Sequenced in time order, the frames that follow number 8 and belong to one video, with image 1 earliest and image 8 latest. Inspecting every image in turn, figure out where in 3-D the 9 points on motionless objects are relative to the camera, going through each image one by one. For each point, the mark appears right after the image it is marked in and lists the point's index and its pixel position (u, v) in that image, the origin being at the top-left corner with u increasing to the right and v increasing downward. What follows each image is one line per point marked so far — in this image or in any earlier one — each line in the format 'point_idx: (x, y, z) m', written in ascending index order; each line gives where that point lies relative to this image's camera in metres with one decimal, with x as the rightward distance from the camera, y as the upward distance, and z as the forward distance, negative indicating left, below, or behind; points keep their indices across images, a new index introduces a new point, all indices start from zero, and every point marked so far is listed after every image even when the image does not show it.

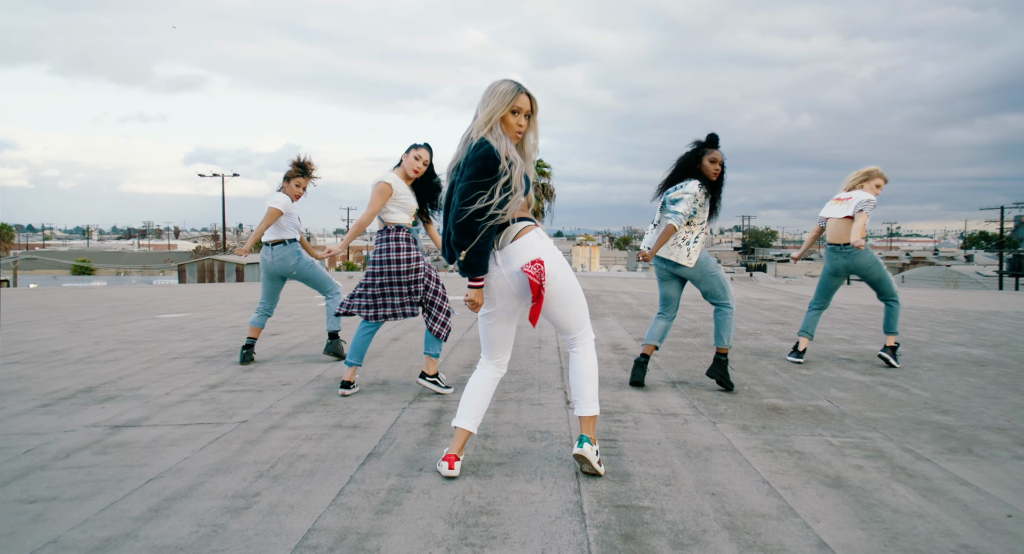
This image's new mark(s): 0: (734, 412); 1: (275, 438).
0: (+1.4, -0.9, +3.8) m
1: (-1.3, -0.9, +3.3) m
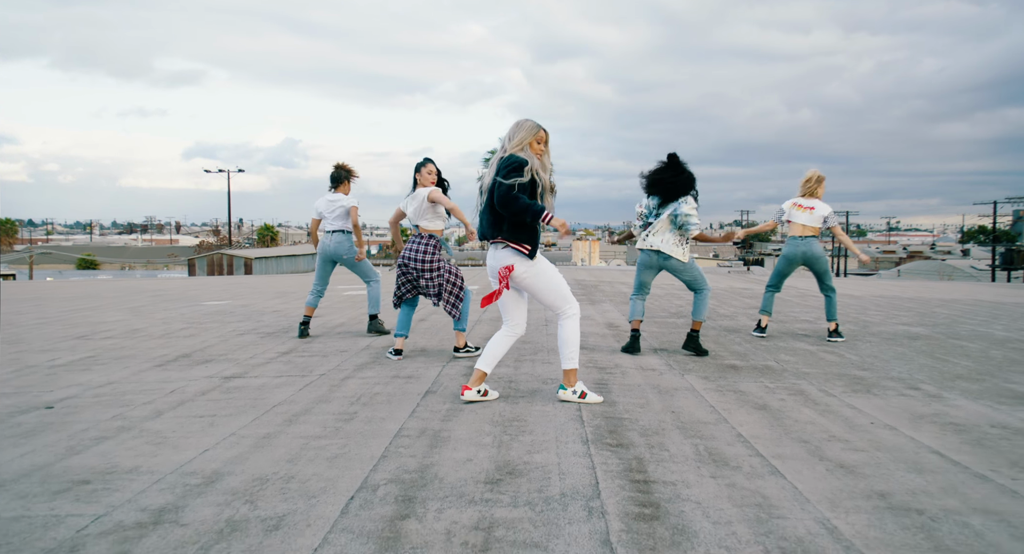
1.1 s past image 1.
0: (+1.5, -0.7, +4.9) m
1: (-1.2, -0.8, +4.4) m
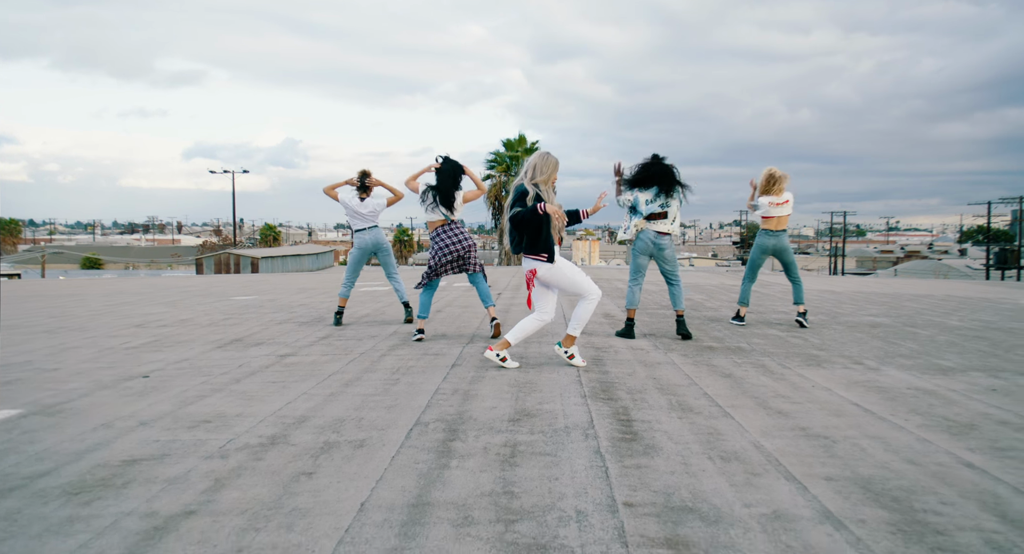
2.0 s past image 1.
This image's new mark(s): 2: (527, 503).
0: (+1.6, -0.7, +5.7) m
1: (-1.1, -0.7, +5.2) m
2: (+0.1, -0.9, +2.3) m
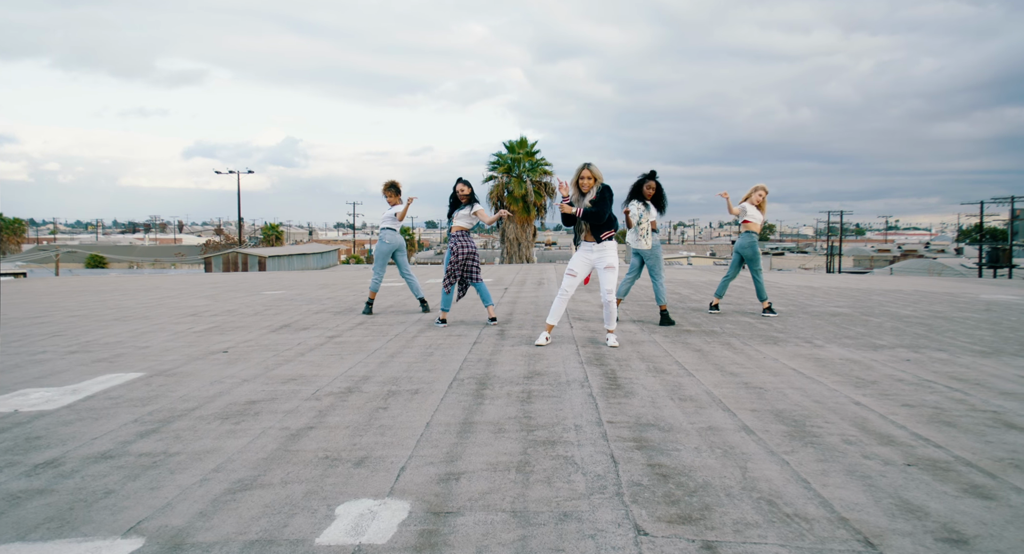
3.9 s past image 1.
0: (+1.7, -0.6, +6.8) m
1: (-1.0, -0.7, +6.3) m
2: (+0.2, -0.8, +3.4) m
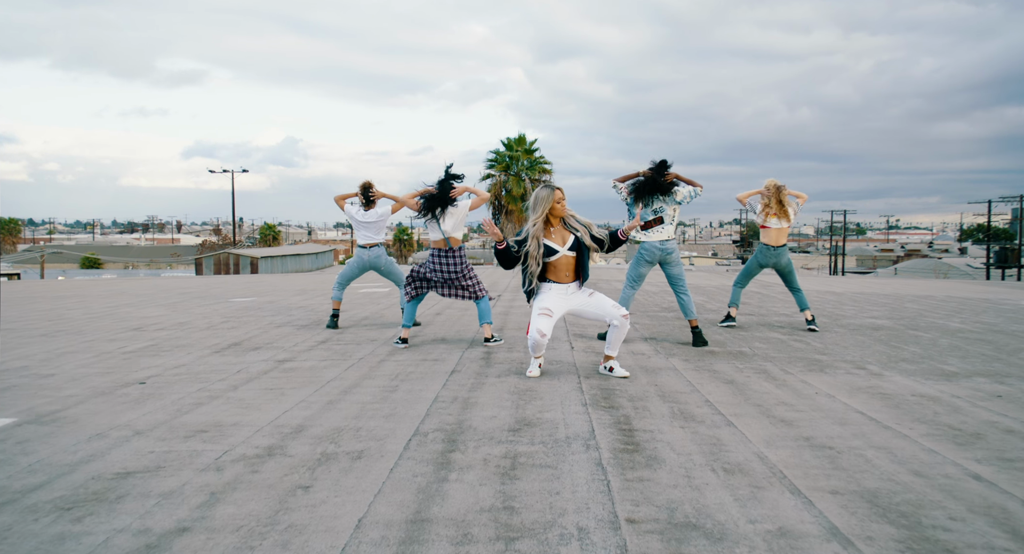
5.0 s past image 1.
0: (+1.6, -0.7, +5.7) m
1: (-1.1, -0.8, +5.2) m
2: (+0.1, -0.9, +2.3) m
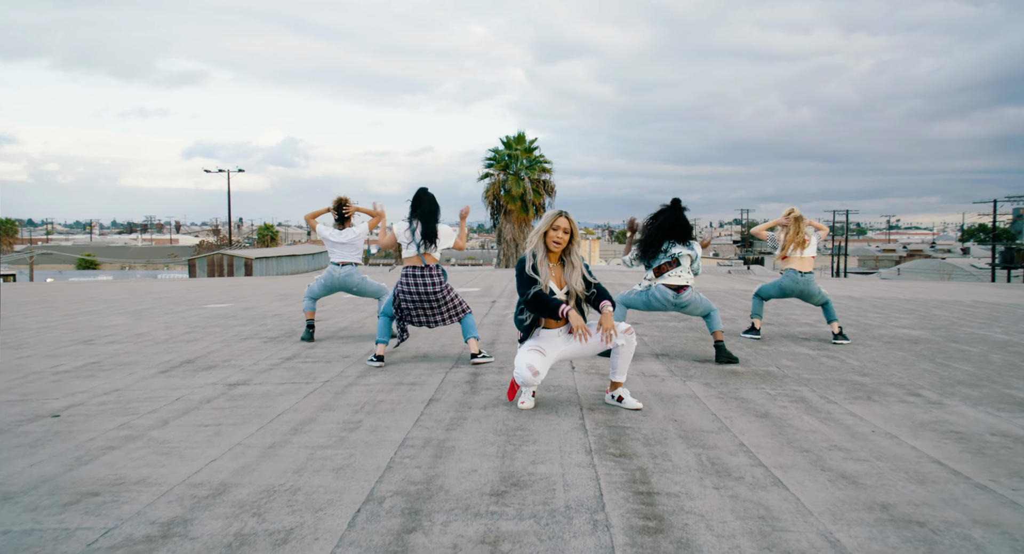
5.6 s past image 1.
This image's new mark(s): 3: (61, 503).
0: (+1.6, -0.8, +4.9) m
1: (-1.2, -0.8, +4.4) m
2: (0.0, -1.0, +1.5) m
3: (-1.9, -1.0, +2.5) m
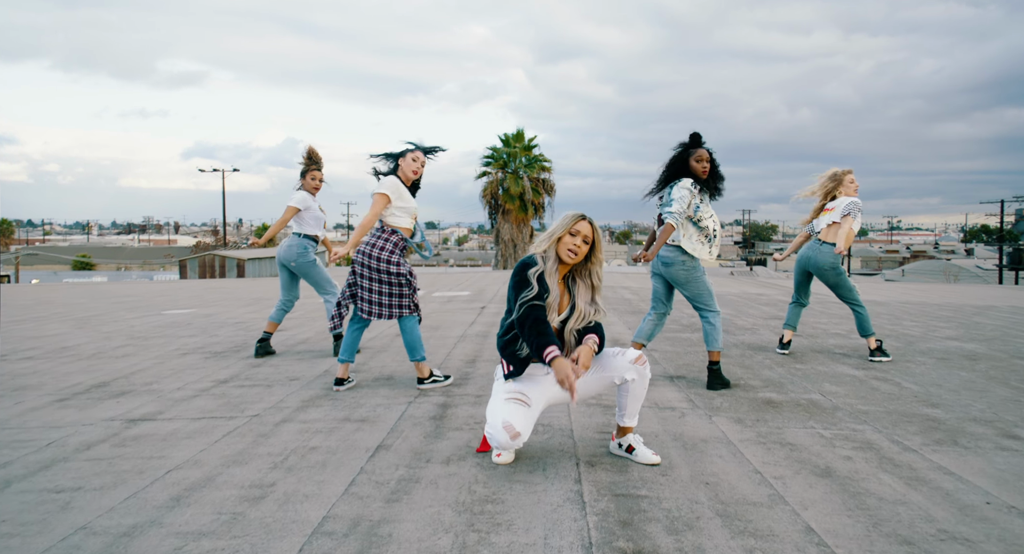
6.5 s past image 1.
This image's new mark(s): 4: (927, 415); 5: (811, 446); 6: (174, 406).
0: (+1.4, -0.8, +3.9) m
1: (-1.3, -0.9, +3.4) m
2: (-0.1, -1.0, +0.5) m
3: (-2.0, -1.0, +1.5) m
4: (+2.6, -0.9, +3.7) m
5: (+1.6, -0.9, +3.1) m
6: (-2.3, -0.9, +4.0) m
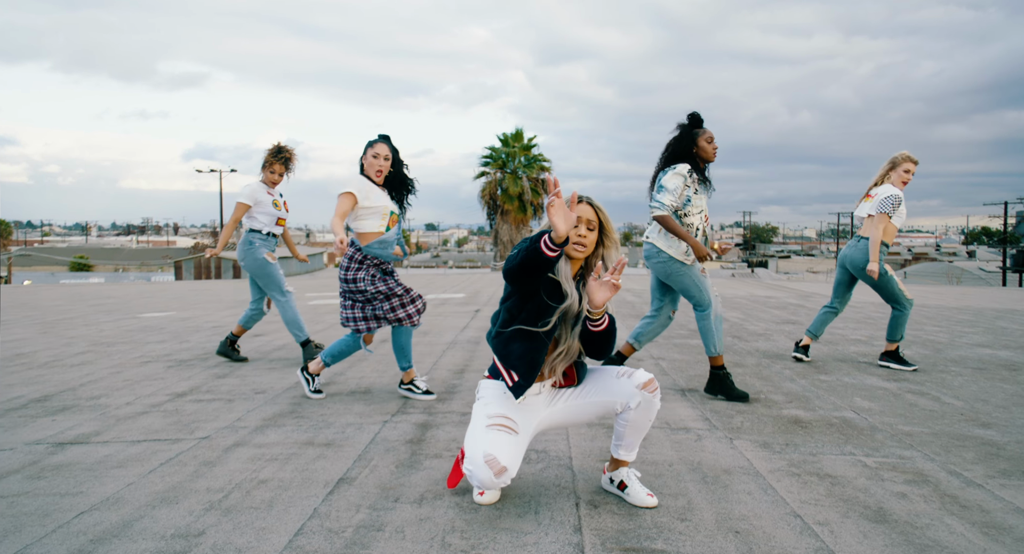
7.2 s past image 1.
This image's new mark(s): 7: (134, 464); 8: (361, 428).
0: (+1.4, -0.8, +3.4) m
1: (-1.3, -0.9, +2.9) m
2: (-0.2, -1.0, 0.0) m
3: (-2.1, -1.0, +1.0) m
4: (+2.5, -0.9, +3.2) m
5: (+1.5, -0.9, +2.6) m
6: (-2.3, -0.9, +3.5) m
7: (-1.8, -0.9, +2.9) m
8: (-0.8, -0.8, +3.3) m
